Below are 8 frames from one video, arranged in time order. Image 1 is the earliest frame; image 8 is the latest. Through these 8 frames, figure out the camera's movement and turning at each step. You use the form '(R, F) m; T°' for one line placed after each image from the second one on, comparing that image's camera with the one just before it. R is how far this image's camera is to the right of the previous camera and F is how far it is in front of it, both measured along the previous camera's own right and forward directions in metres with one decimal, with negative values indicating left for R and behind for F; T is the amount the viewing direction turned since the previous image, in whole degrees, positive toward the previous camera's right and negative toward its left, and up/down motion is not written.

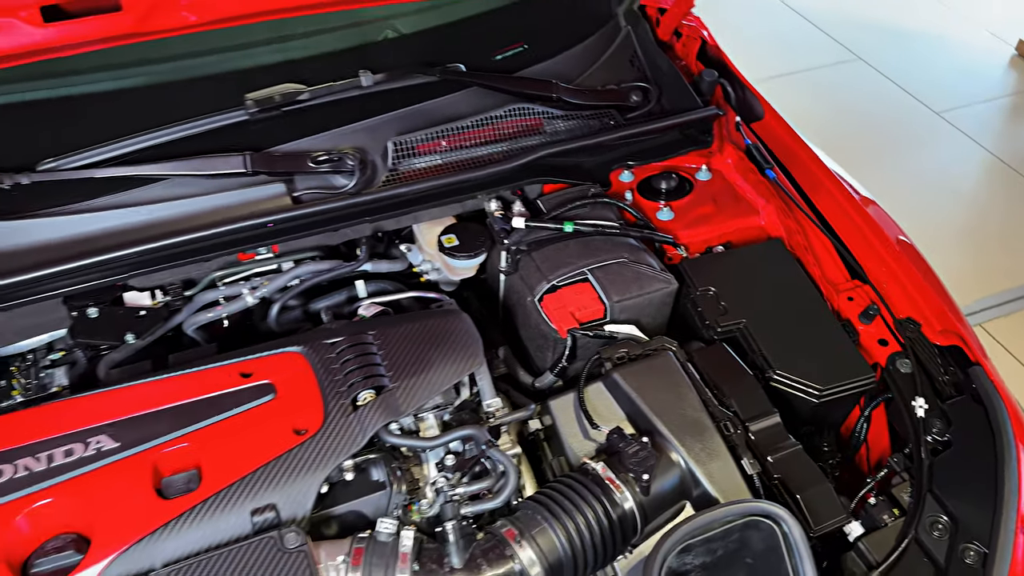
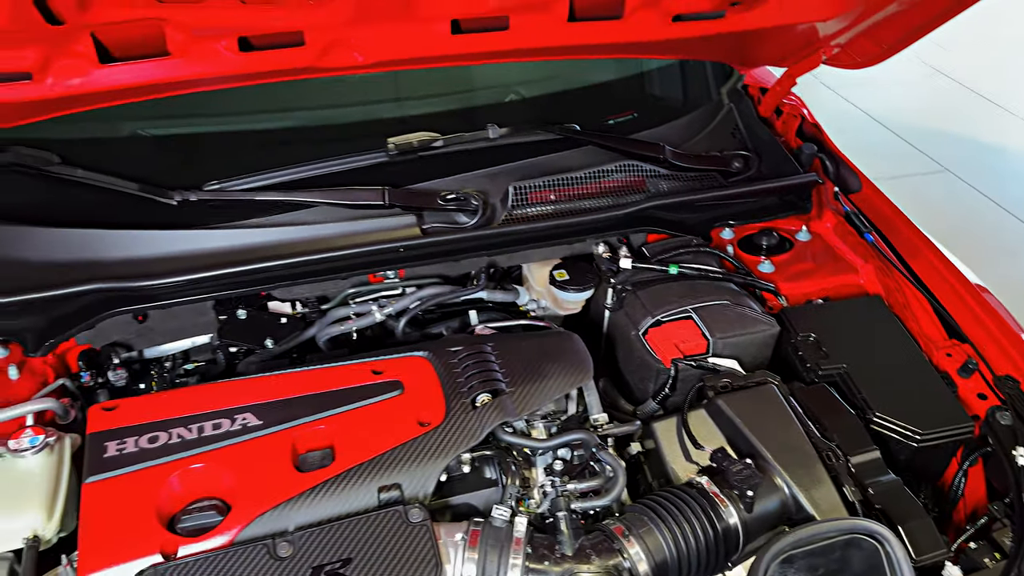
(-0.1, -0.1) m; -5°
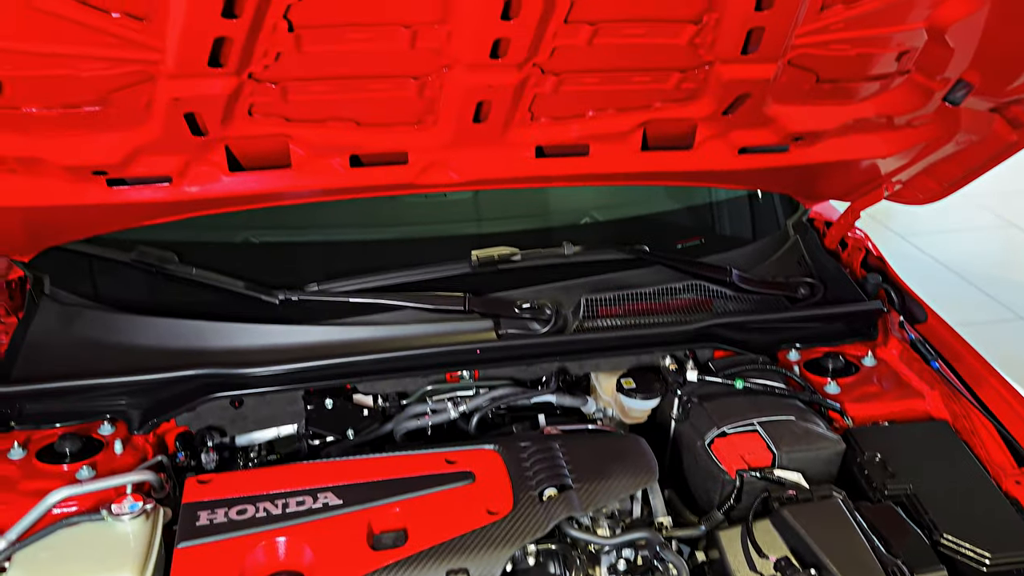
(0.0, -0.1) m; -5°
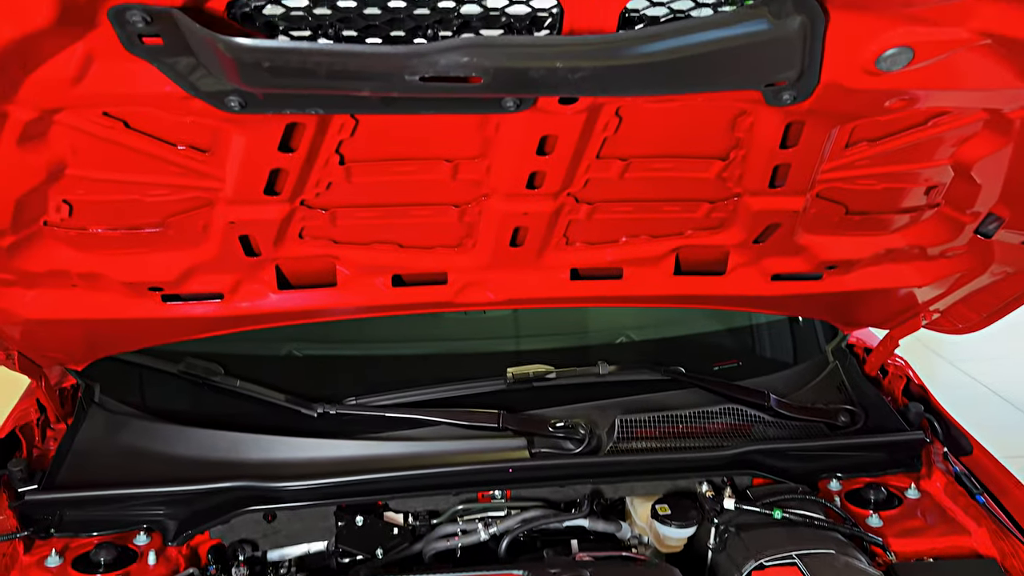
(0.0, 0.0) m; -3°
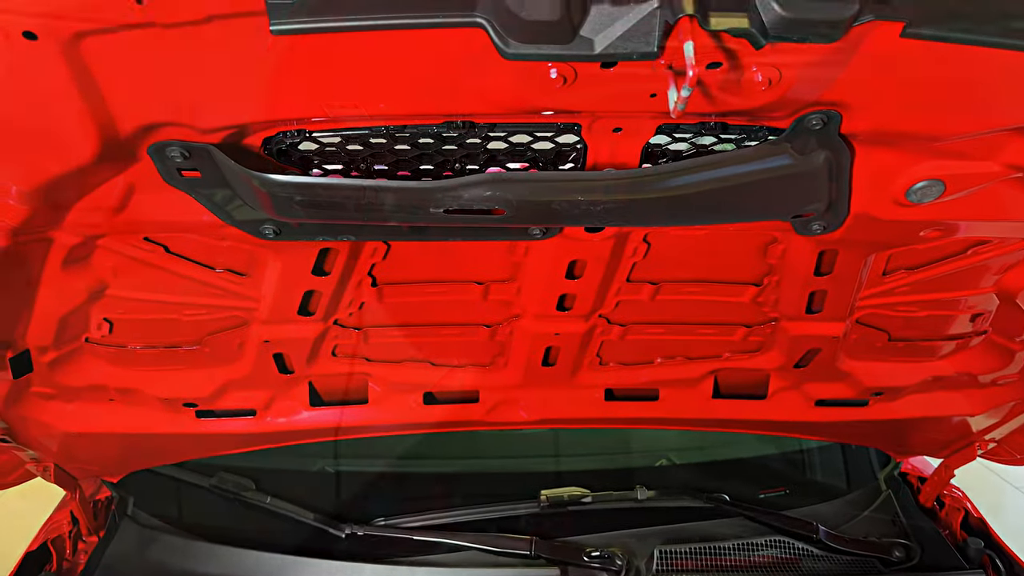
(0.0, 0.0) m; -3°
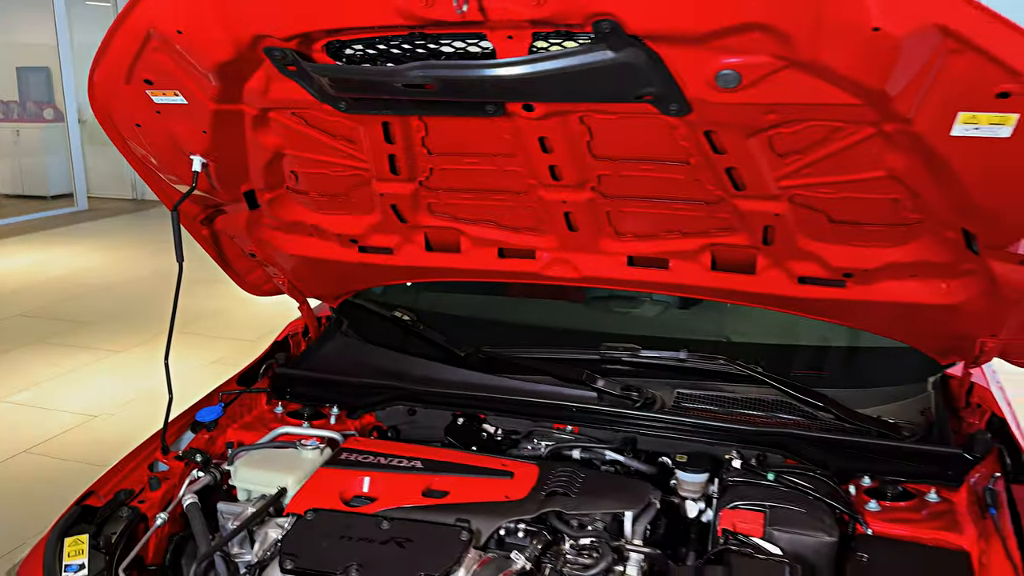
(+0.2, -0.2) m; +4°
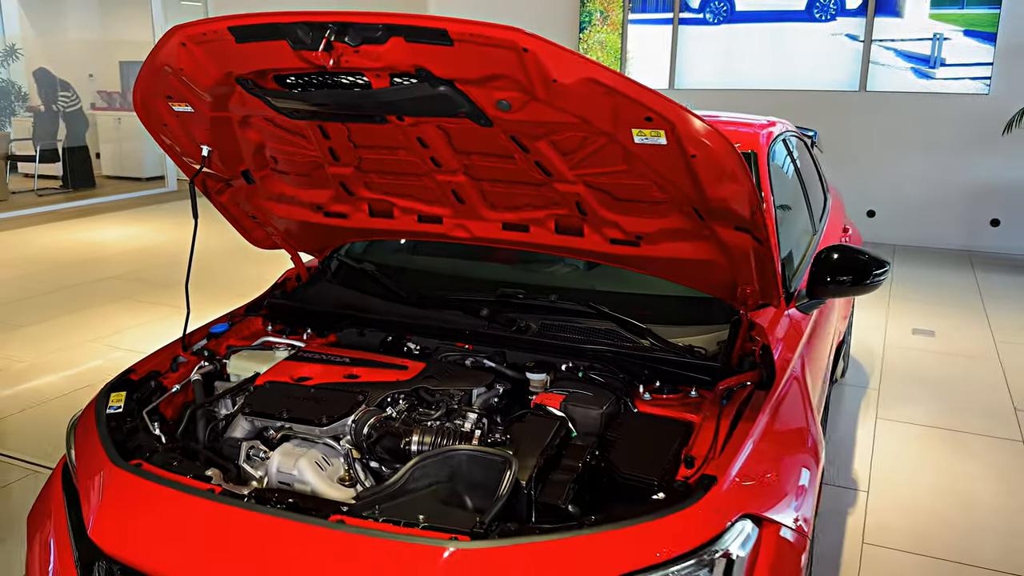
(+0.5, -0.6) m; -5°
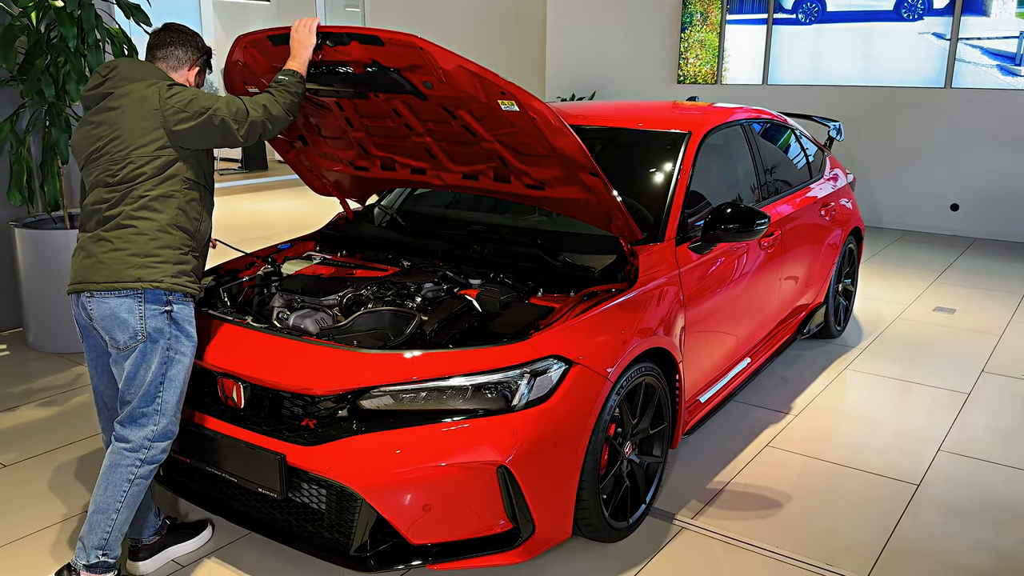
(+0.8, -0.9) m; -11°
